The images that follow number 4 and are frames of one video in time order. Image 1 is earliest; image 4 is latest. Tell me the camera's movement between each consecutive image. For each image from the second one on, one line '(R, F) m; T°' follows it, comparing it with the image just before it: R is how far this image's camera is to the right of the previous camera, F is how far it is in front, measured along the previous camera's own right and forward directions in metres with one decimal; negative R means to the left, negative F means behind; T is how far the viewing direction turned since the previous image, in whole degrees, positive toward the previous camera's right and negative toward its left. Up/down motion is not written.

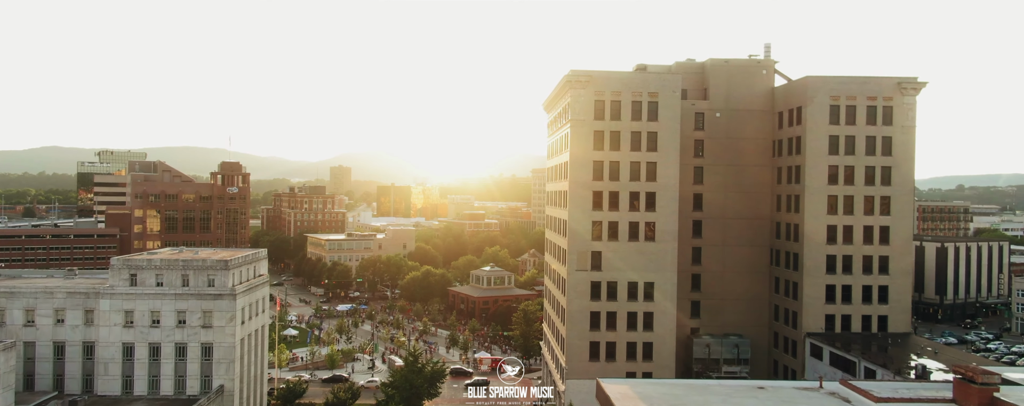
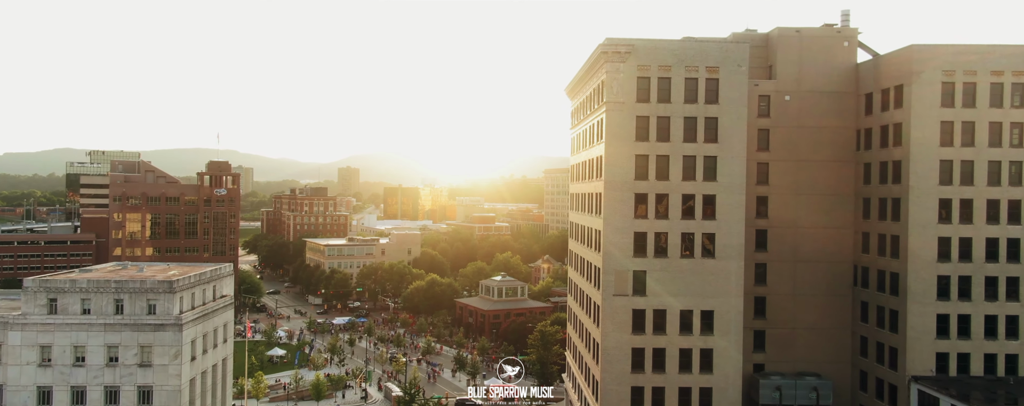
(-0.7, +13.8) m; -1°
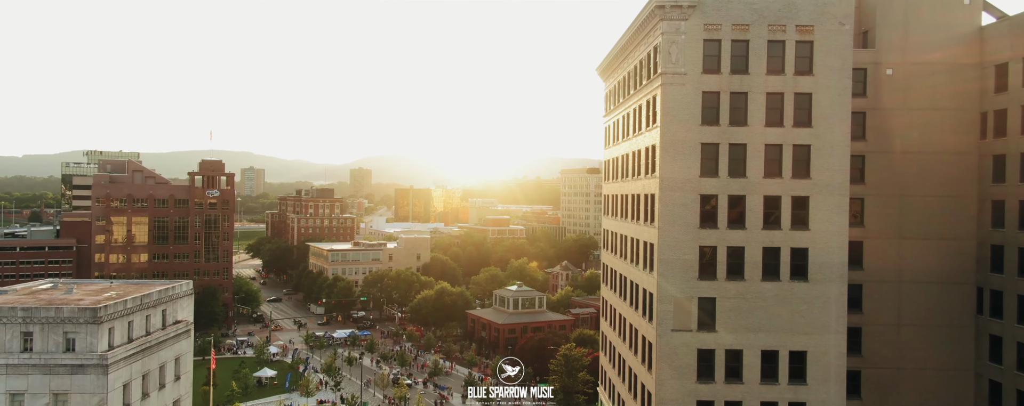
(-0.6, +12.2) m; -1°
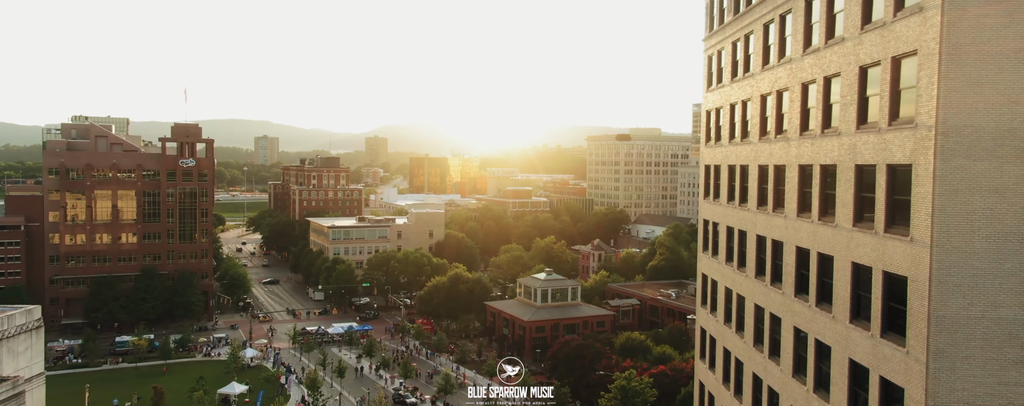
(-1.5, +21.3) m; -2°
